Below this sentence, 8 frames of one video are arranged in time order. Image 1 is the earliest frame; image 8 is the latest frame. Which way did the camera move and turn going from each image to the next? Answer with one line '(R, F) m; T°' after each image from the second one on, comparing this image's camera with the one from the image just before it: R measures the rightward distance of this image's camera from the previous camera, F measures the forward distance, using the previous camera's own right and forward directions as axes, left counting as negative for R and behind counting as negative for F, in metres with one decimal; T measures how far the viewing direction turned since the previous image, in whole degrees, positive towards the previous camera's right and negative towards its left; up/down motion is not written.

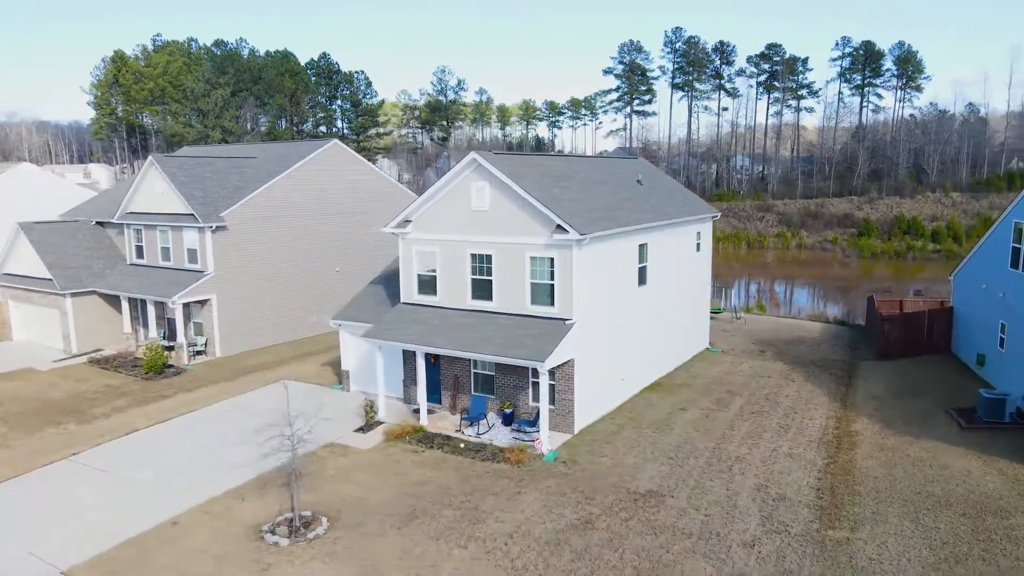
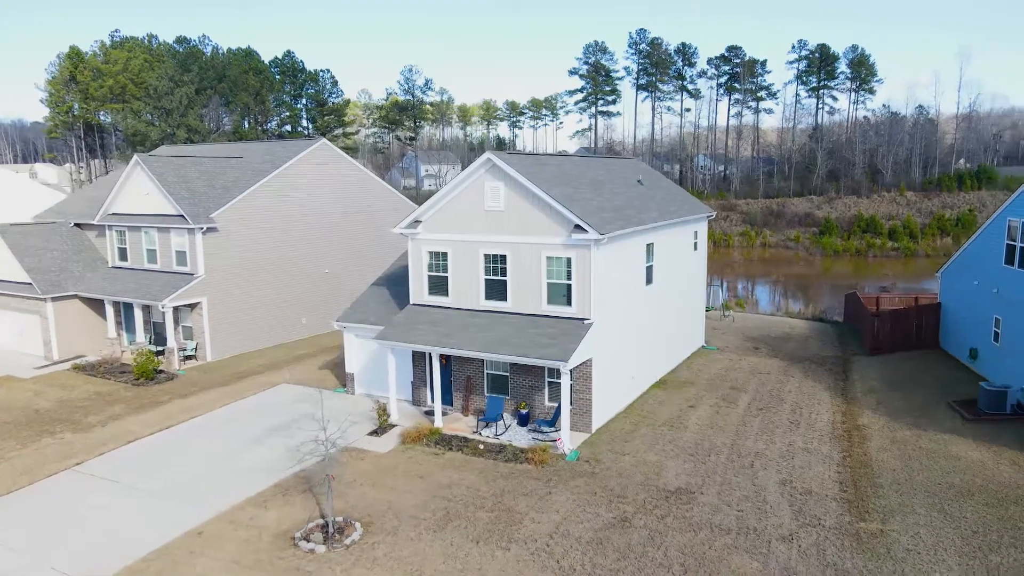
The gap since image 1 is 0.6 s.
(-1.2, +0.1) m; +3°
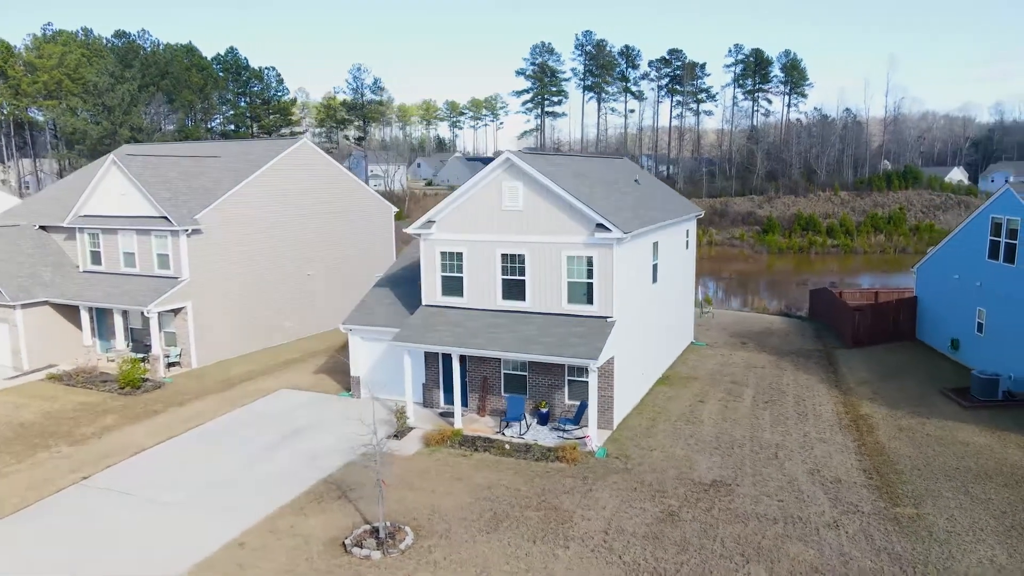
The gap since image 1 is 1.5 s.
(-1.8, +0.1) m; +5°
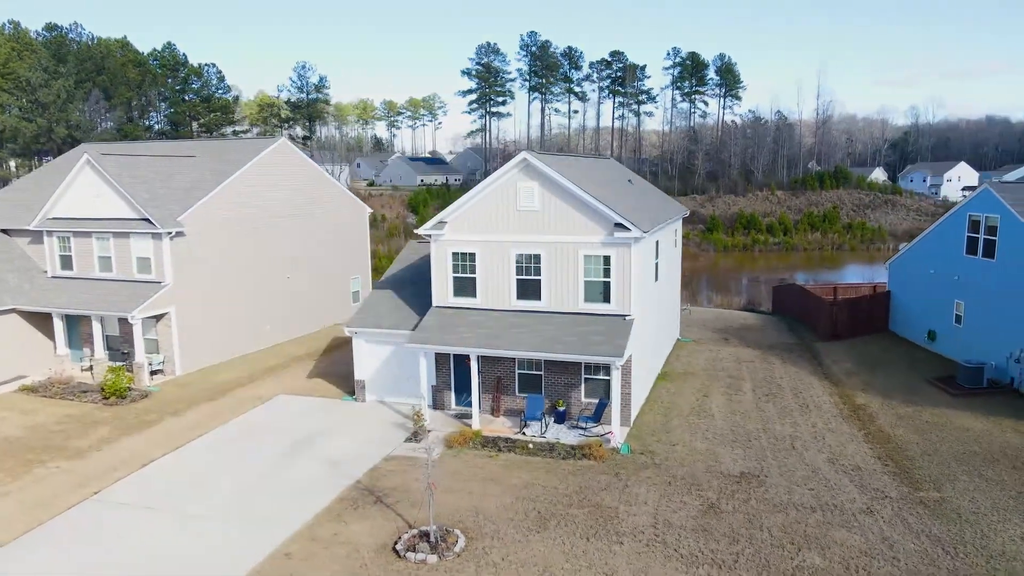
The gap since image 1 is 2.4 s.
(-1.7, +0.1) m; +5°
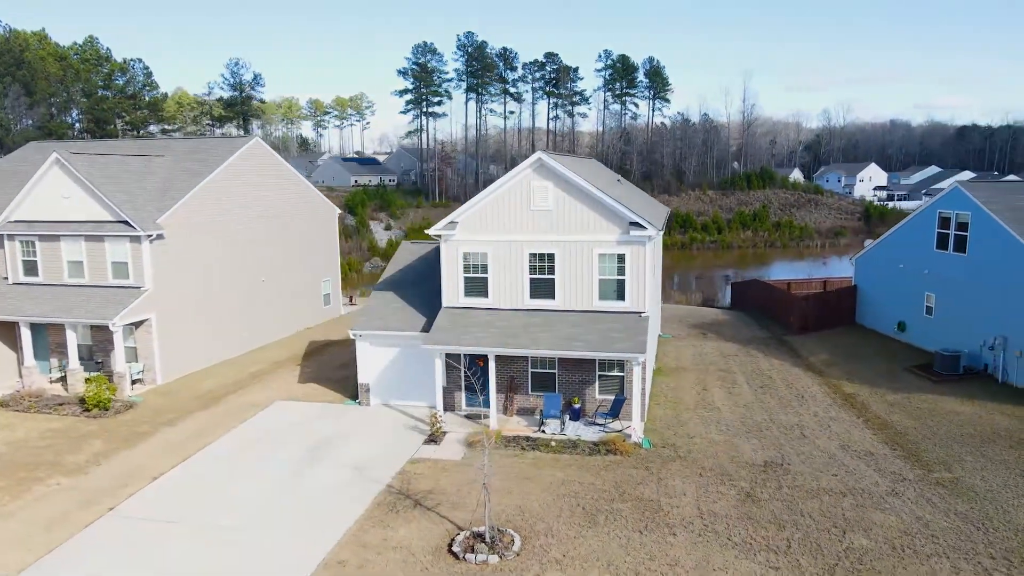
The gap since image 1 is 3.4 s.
(-1.9, +0.1) m; +6°
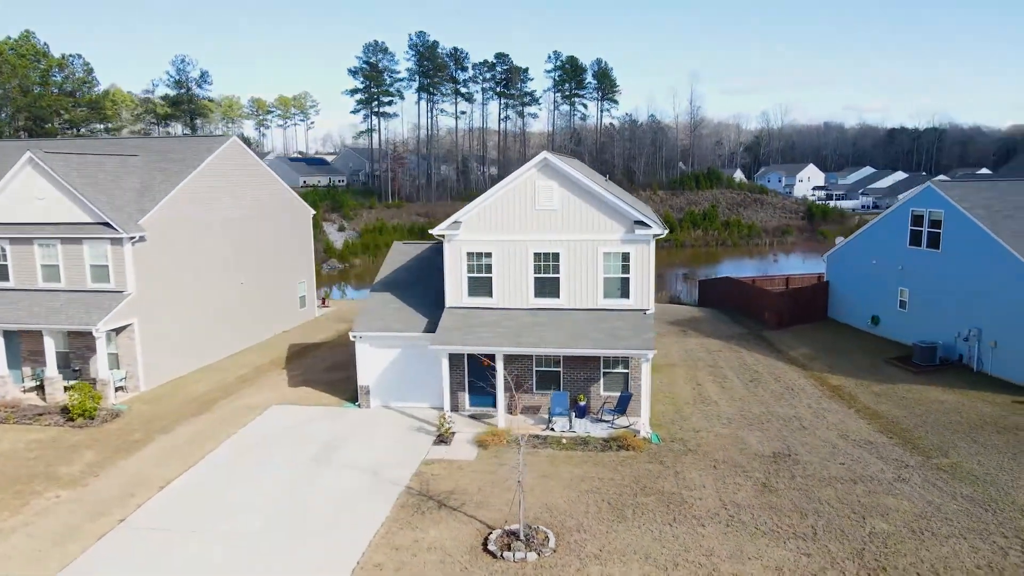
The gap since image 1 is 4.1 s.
(-1.3, 0.0) m; +4°
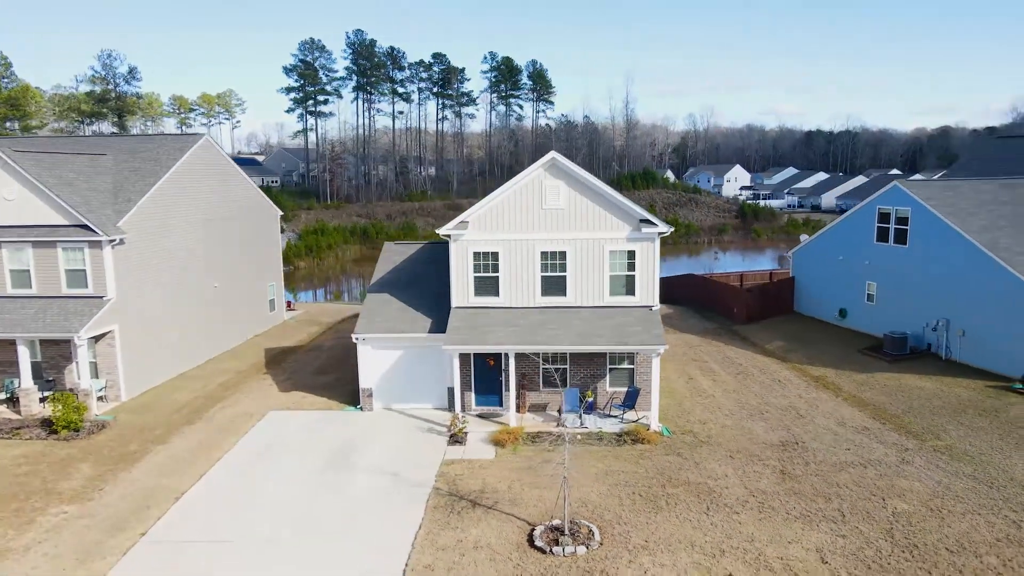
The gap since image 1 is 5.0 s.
(-1.7, 0.0) m; +5°
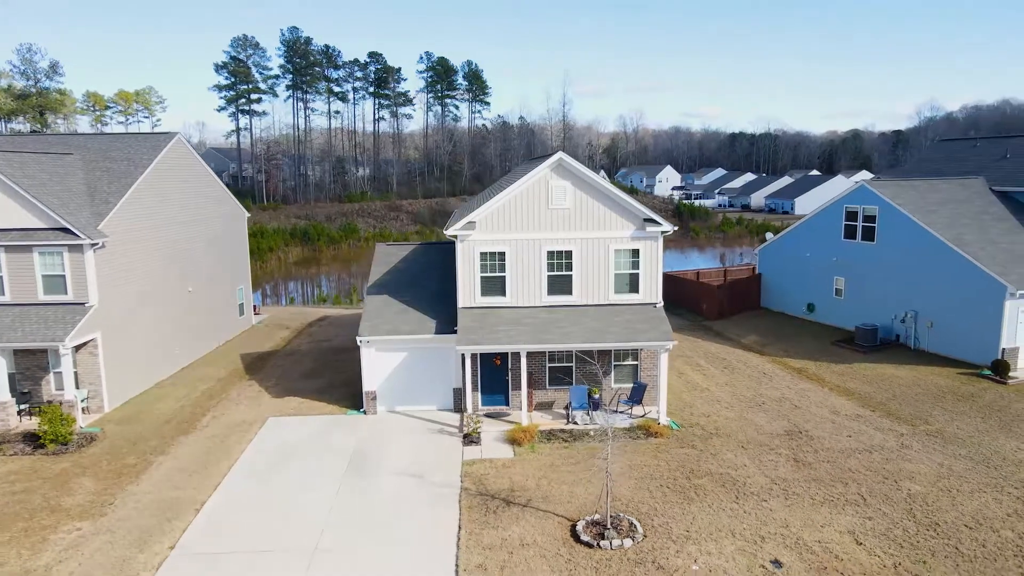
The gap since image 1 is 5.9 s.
(-1.7, 0.0) m; +5°
